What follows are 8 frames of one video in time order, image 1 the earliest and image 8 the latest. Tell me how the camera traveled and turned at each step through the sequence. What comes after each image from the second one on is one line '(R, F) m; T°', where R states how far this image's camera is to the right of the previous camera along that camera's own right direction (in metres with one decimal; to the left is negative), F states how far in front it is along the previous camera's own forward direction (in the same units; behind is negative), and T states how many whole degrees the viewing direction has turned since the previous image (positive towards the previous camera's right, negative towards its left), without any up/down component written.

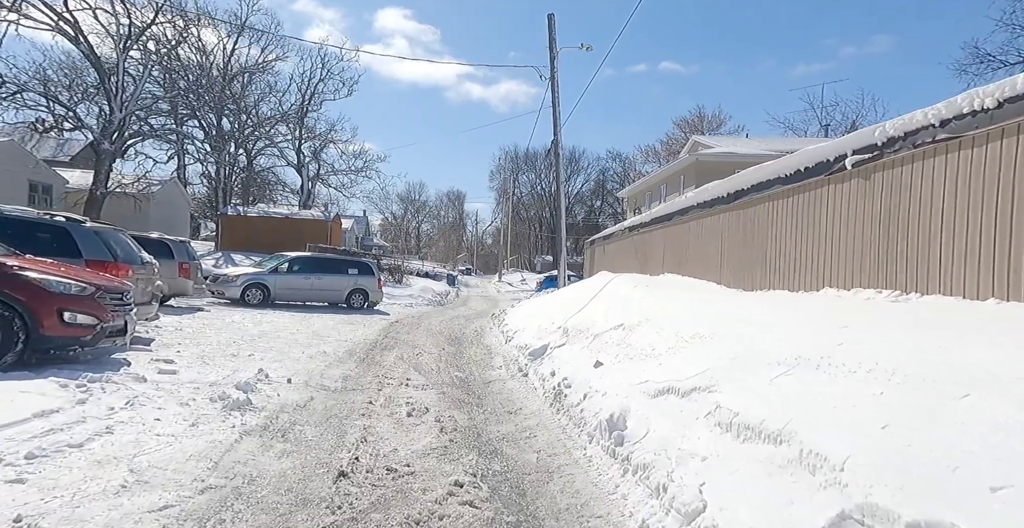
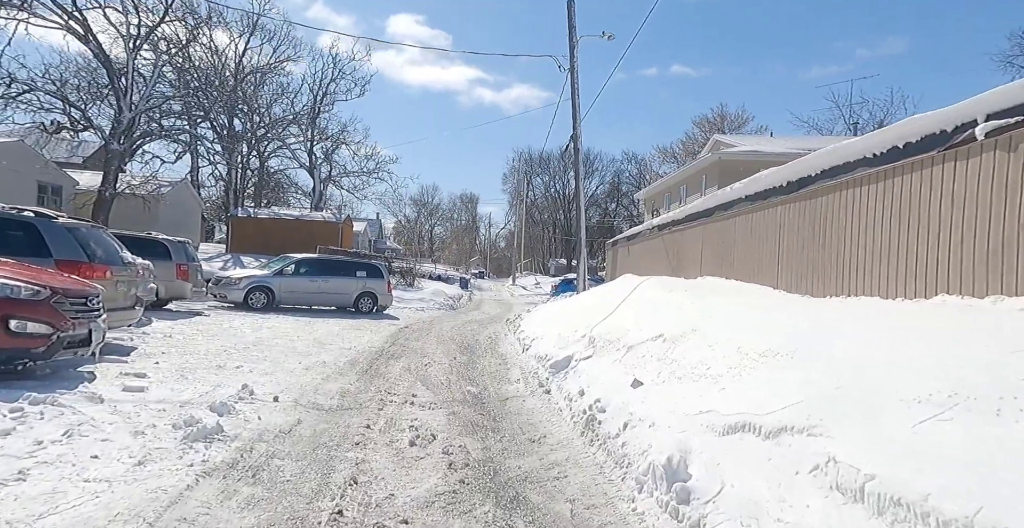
(-0.1, +1.0) m; -1°
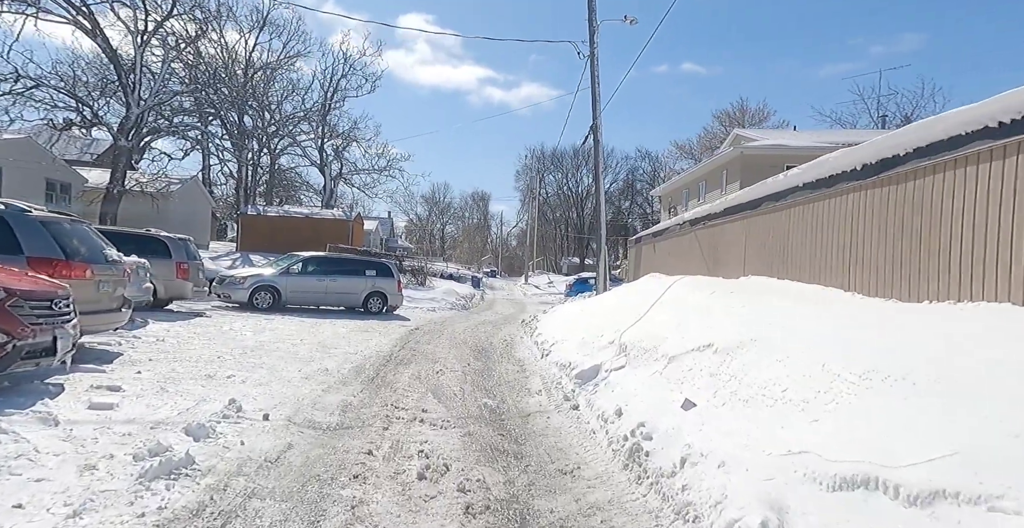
(-0.1, +0.9) m; -1°
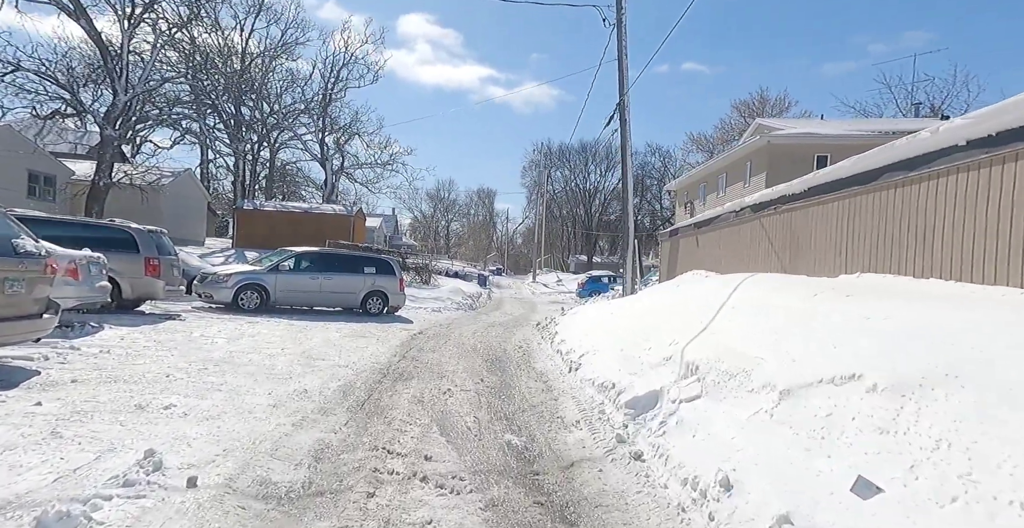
(-0.2, +1.9) m; 0°
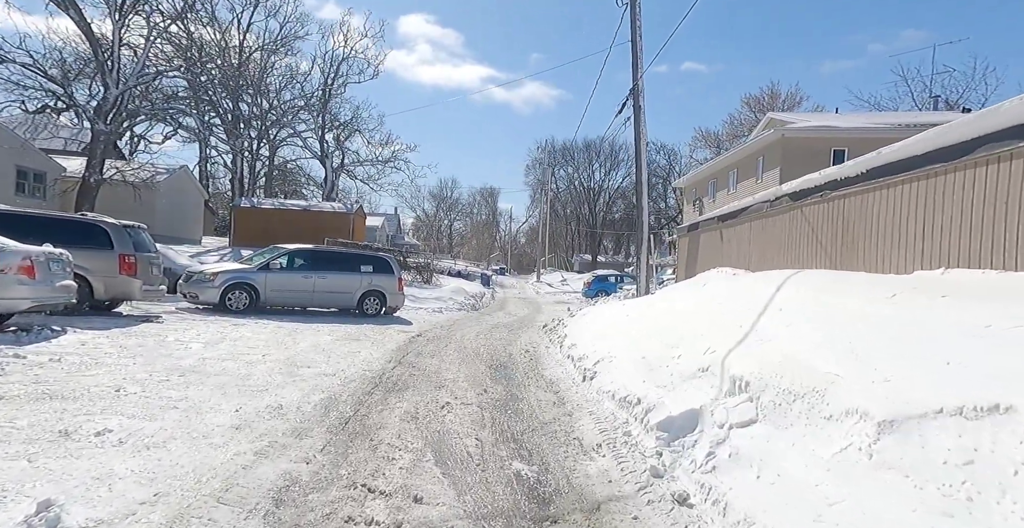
(0.0, +1.0) m; 0°
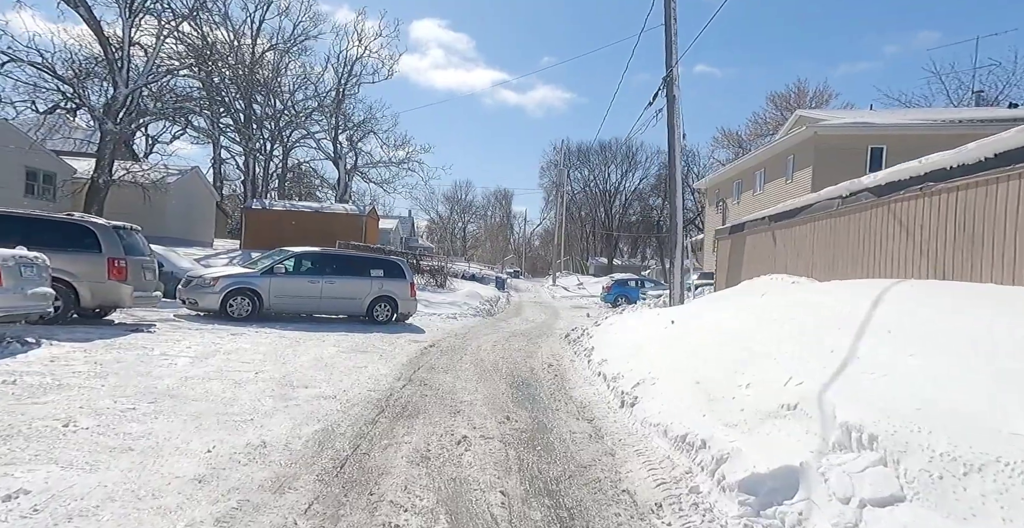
(-0.1, +1.1) m; -1°
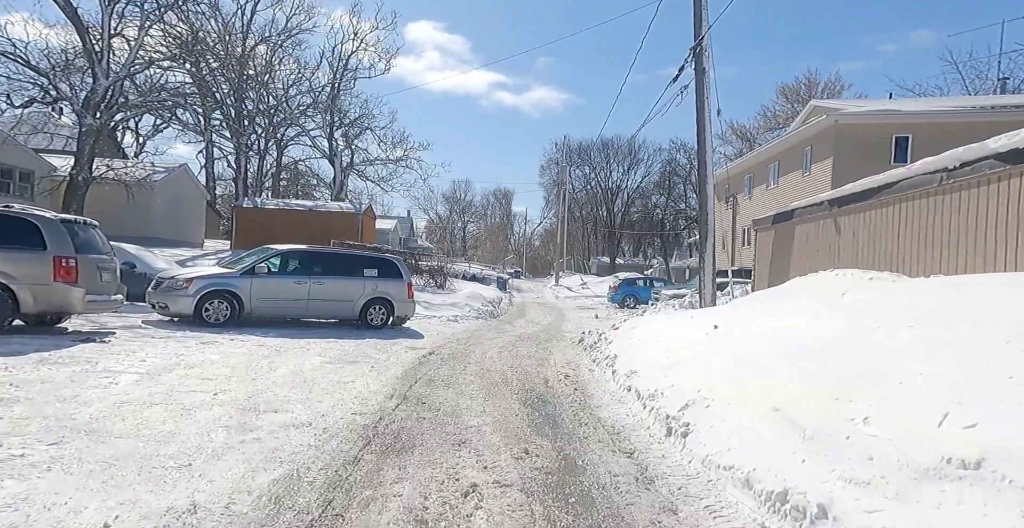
(-0.2, +1.5) m; 0°
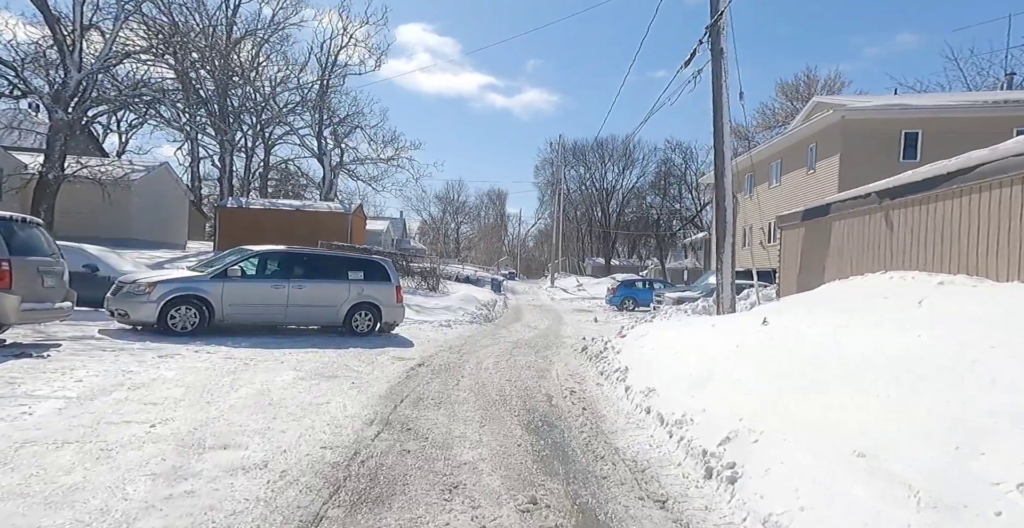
(-0.1, +1.2) m; +1°
